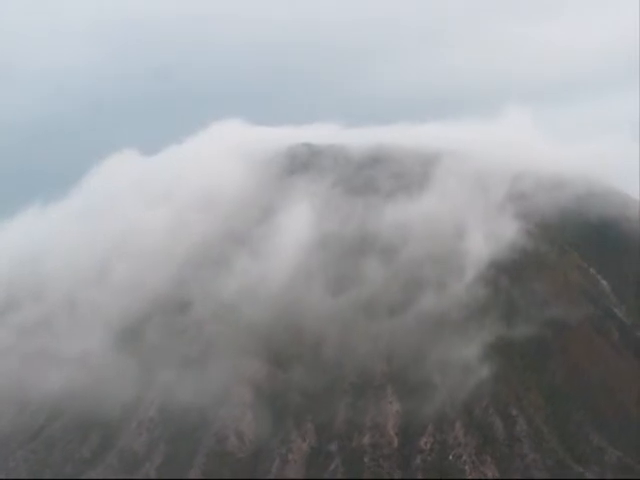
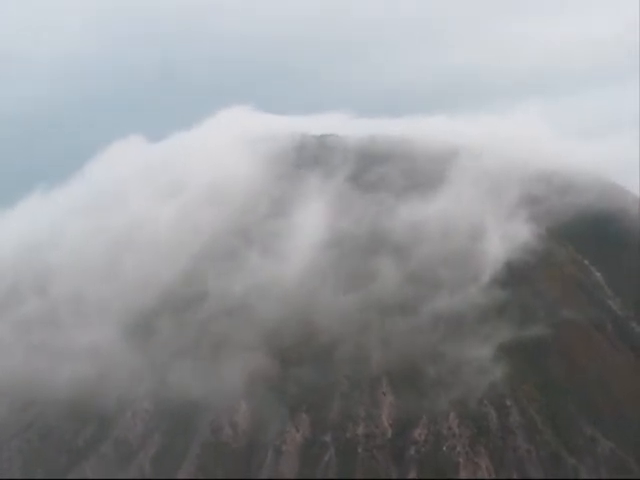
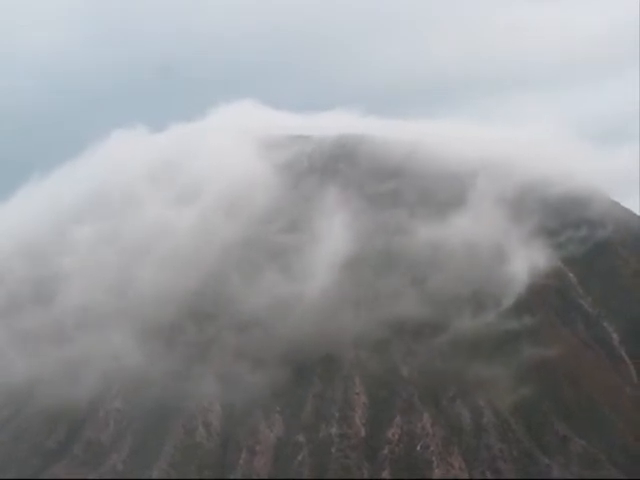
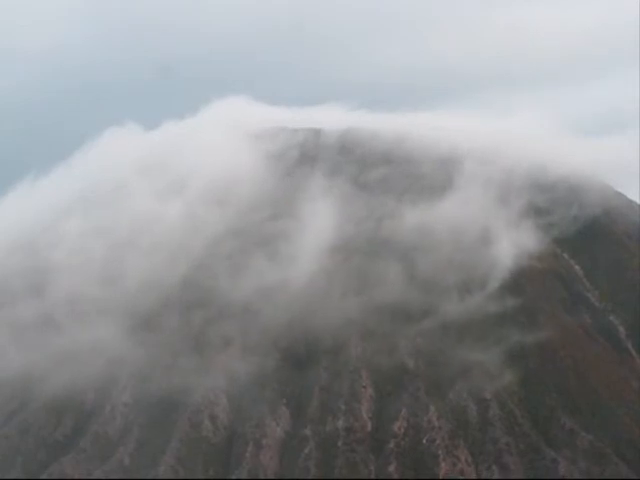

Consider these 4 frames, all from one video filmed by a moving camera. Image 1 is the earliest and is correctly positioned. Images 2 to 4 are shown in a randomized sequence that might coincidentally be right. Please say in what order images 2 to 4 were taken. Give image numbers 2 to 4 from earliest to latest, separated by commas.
2, 4, 3
